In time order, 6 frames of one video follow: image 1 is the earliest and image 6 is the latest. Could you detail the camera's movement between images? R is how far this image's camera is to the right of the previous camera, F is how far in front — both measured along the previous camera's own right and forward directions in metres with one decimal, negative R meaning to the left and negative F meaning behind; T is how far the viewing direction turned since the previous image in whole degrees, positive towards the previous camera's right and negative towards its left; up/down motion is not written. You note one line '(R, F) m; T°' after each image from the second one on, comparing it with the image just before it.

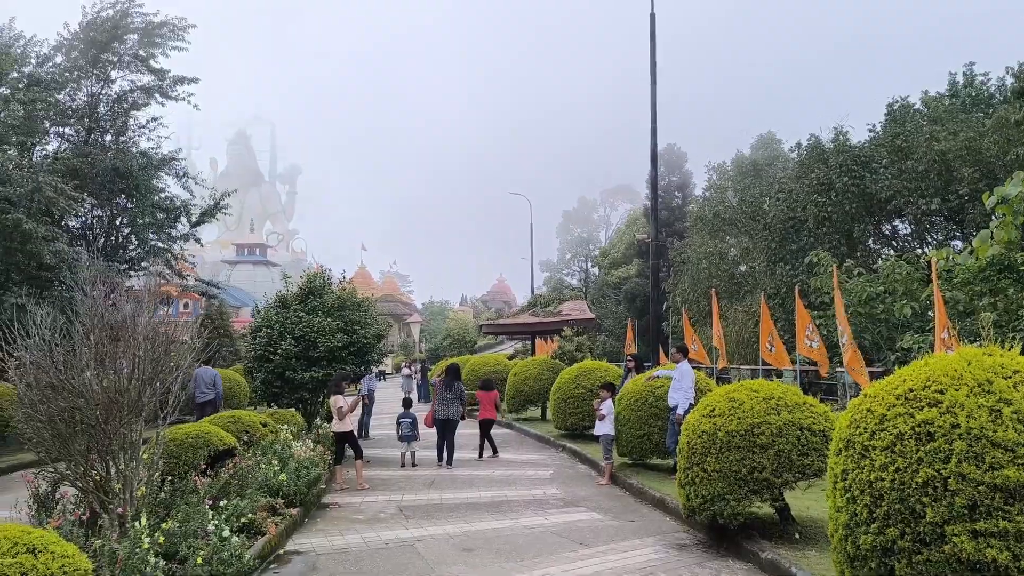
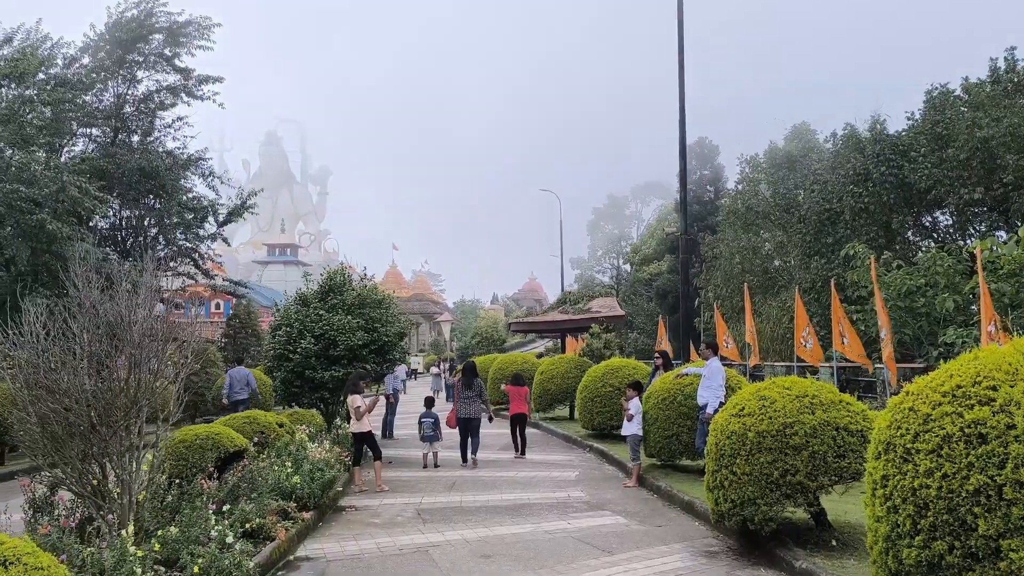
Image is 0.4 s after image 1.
(+0.1, +0.3) m; -2°
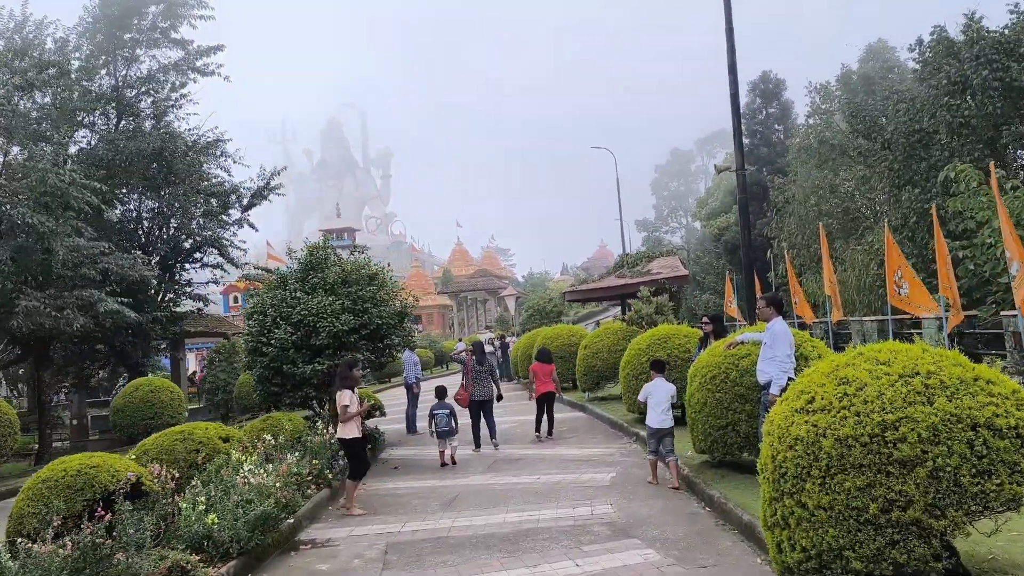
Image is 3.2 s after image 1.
(+0.7, +2.1) m; -5°
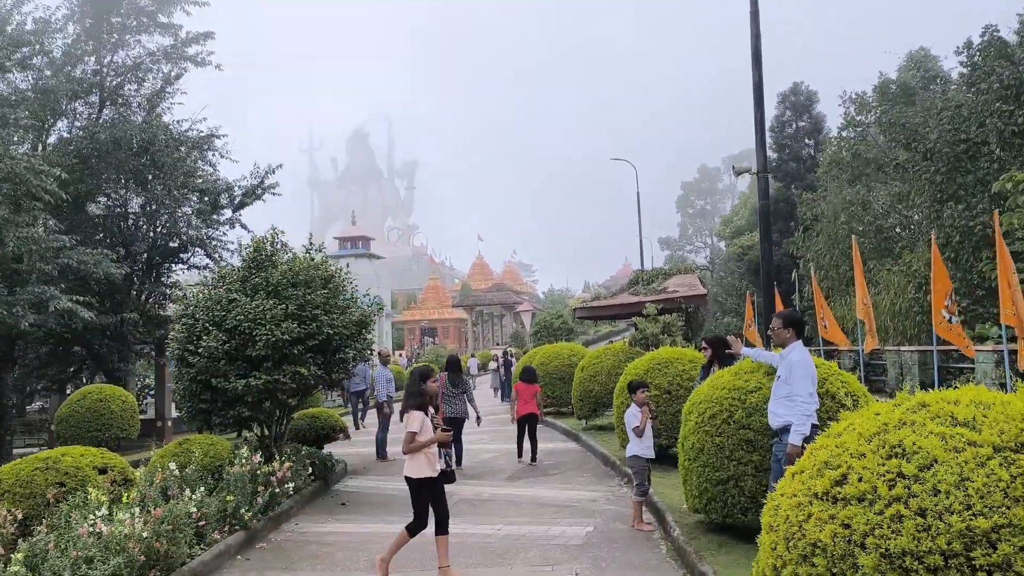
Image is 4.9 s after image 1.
(+0.5, +1.4) m; -2°
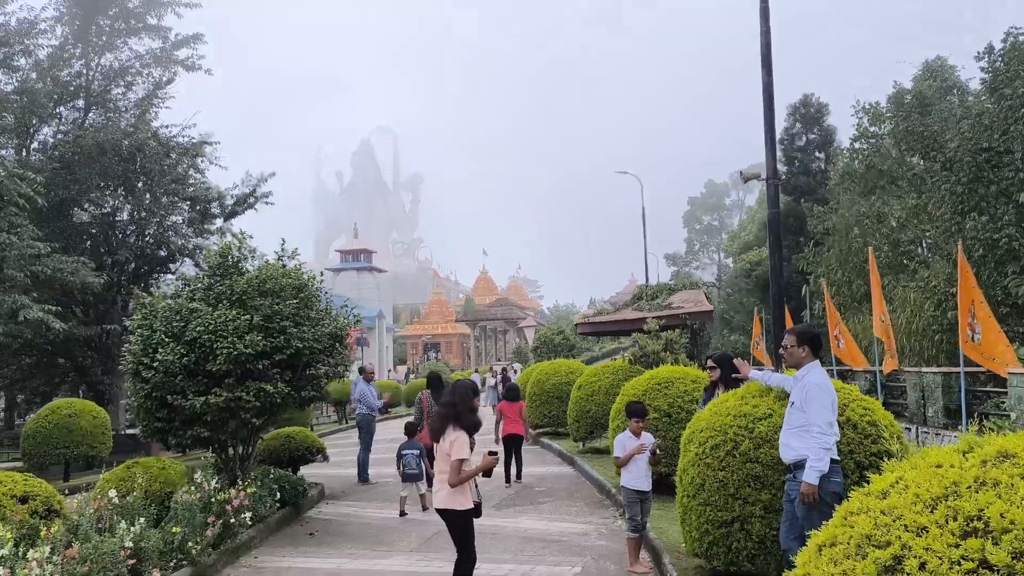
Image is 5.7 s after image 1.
(+0.2, +0.7) m; 0°
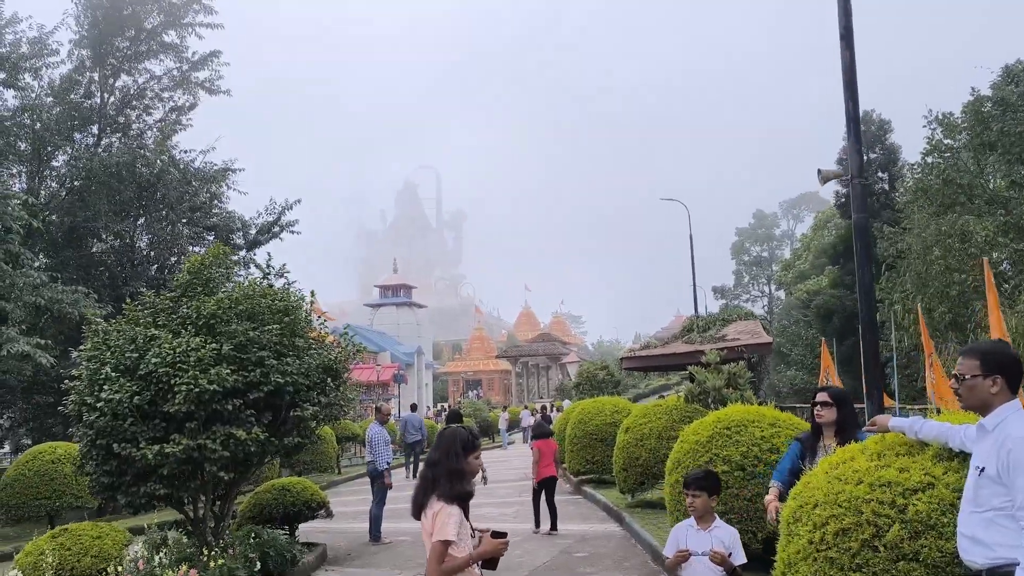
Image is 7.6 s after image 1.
(+0.1, +1.5) m; -3°
